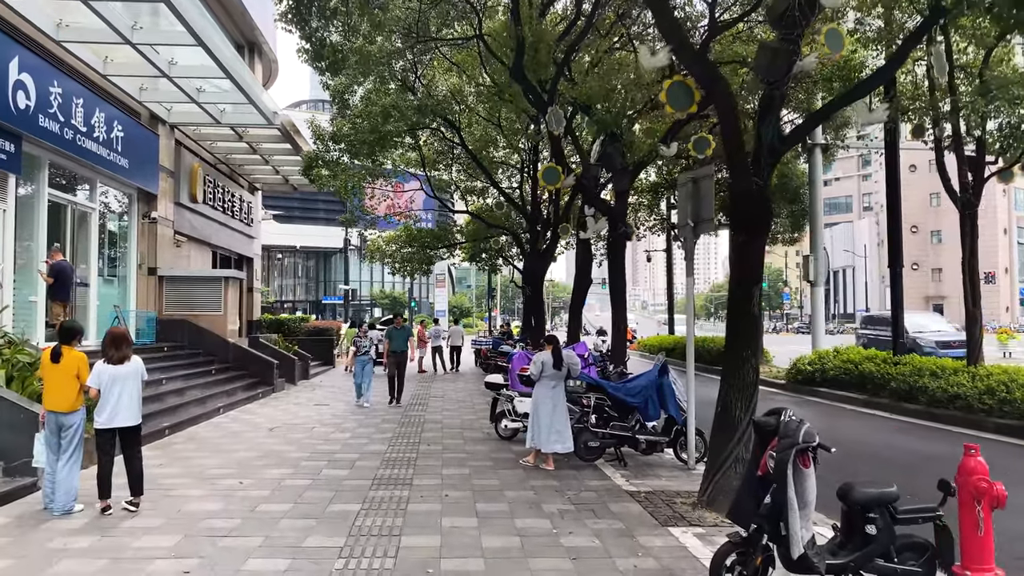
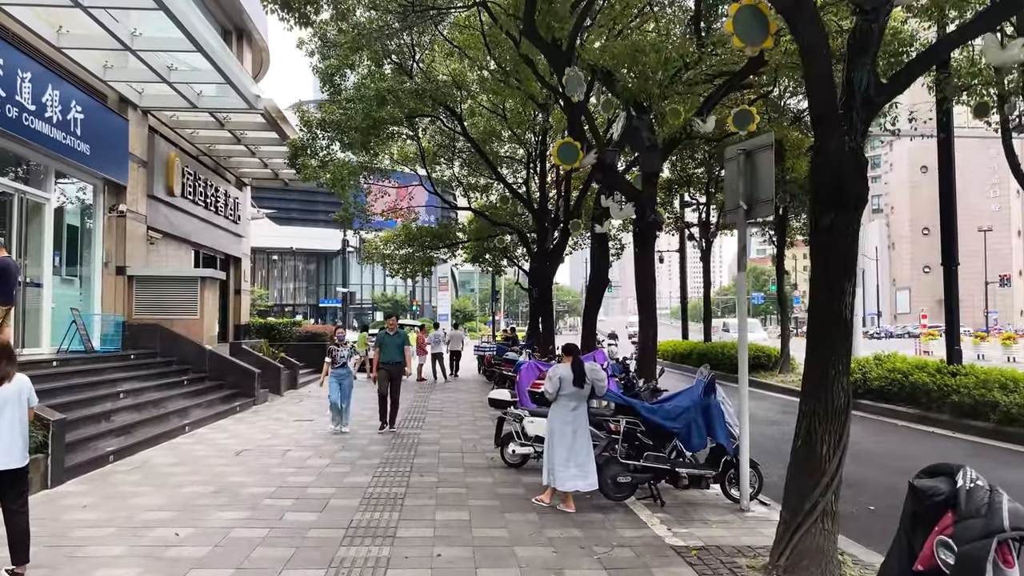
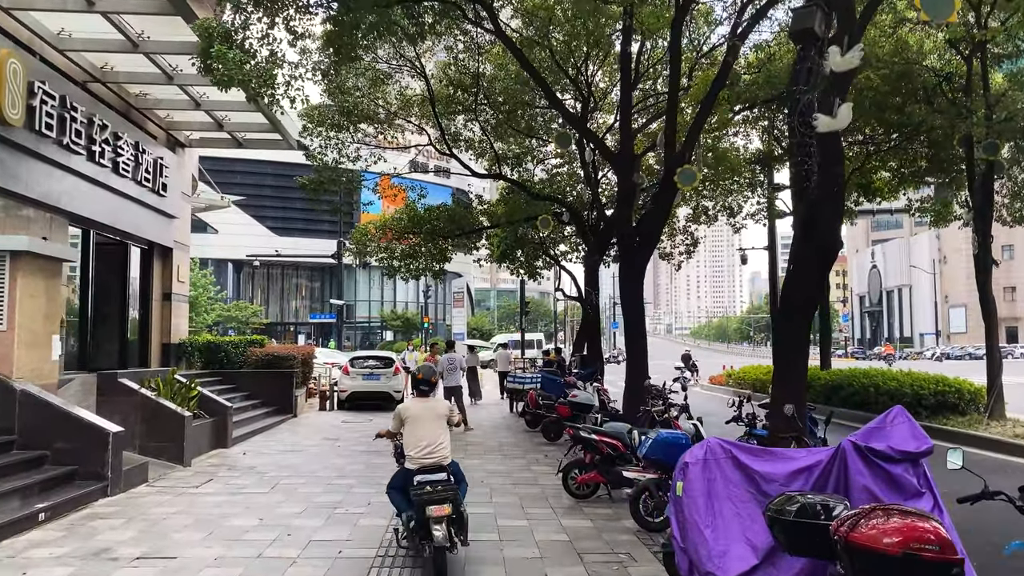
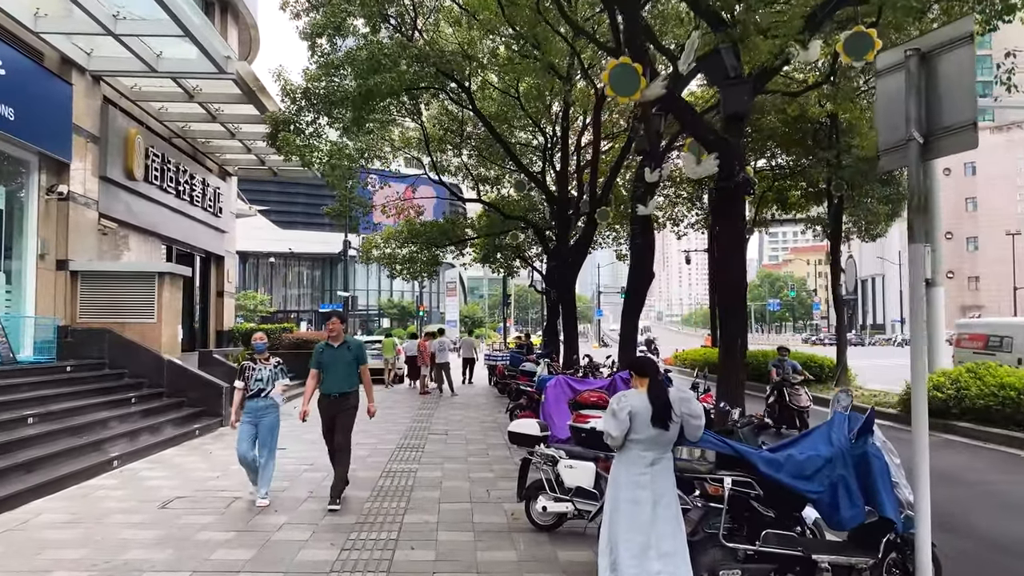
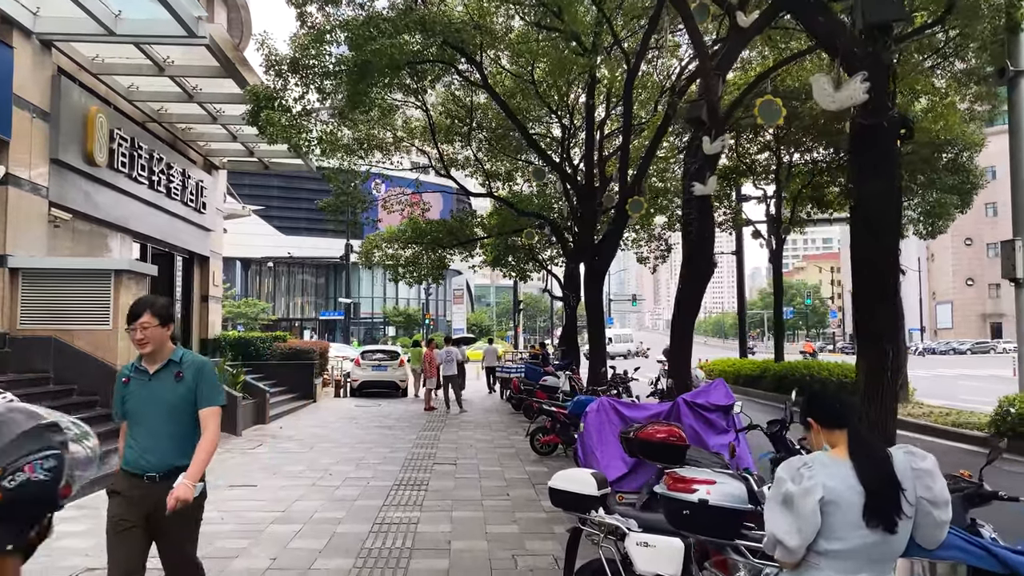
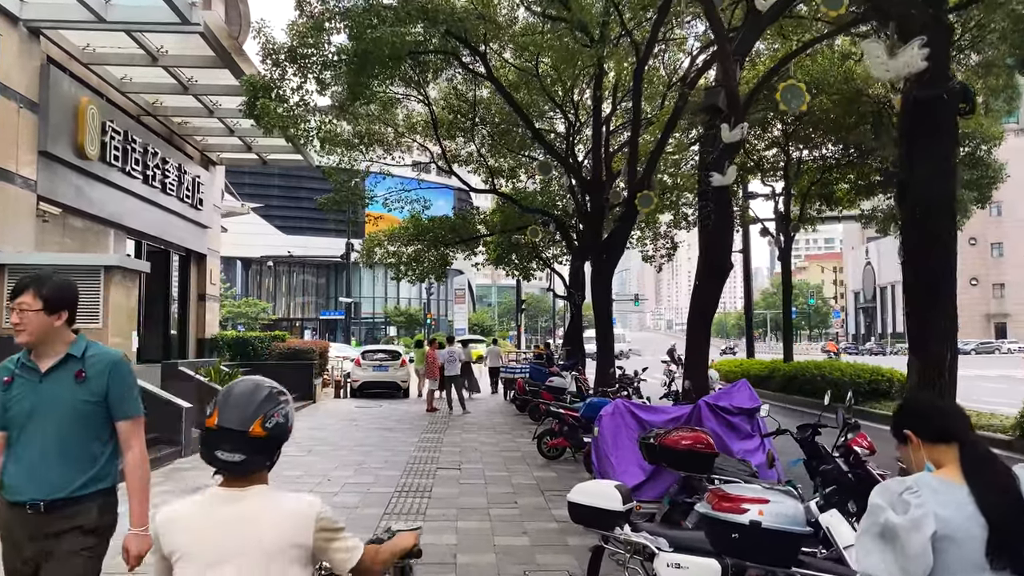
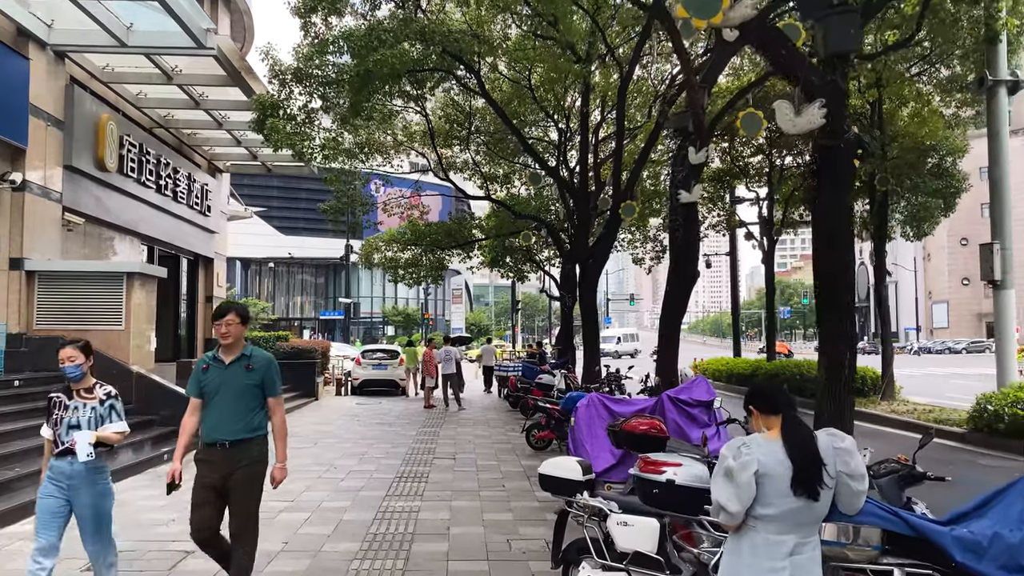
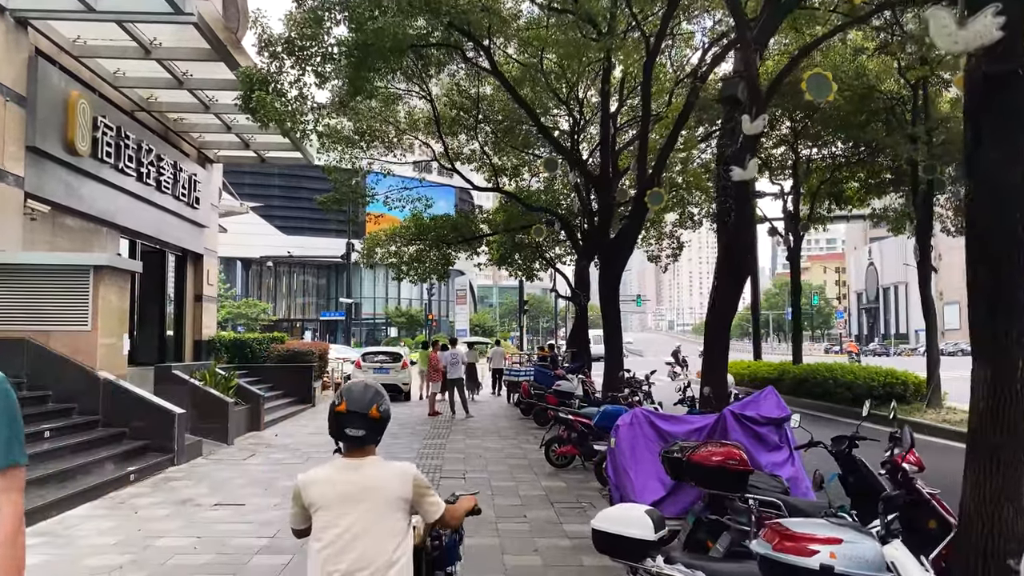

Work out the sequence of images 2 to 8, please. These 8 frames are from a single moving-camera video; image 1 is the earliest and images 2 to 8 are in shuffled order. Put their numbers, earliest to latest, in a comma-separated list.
2, 4, 7, 5, 6, 8, 3
